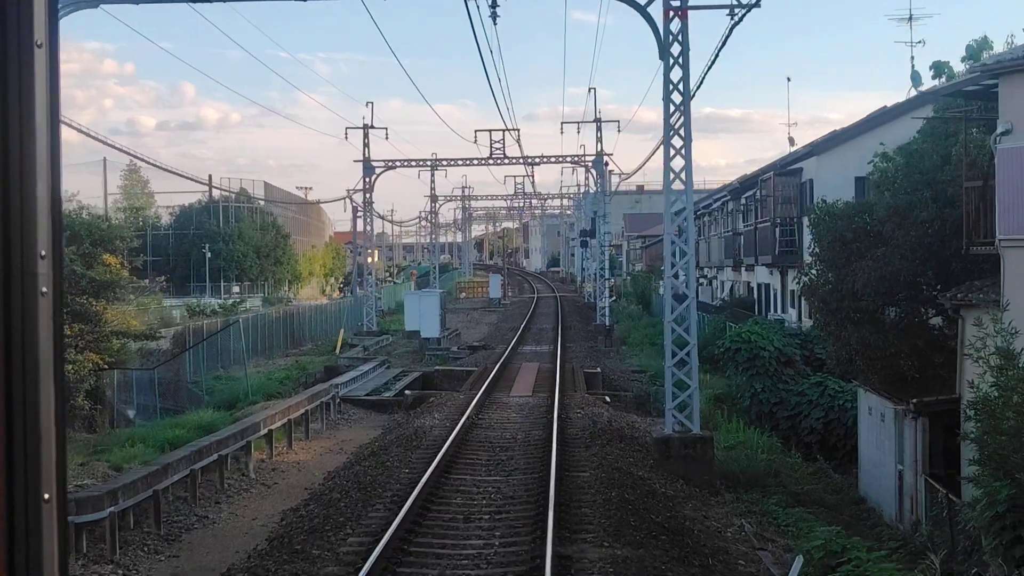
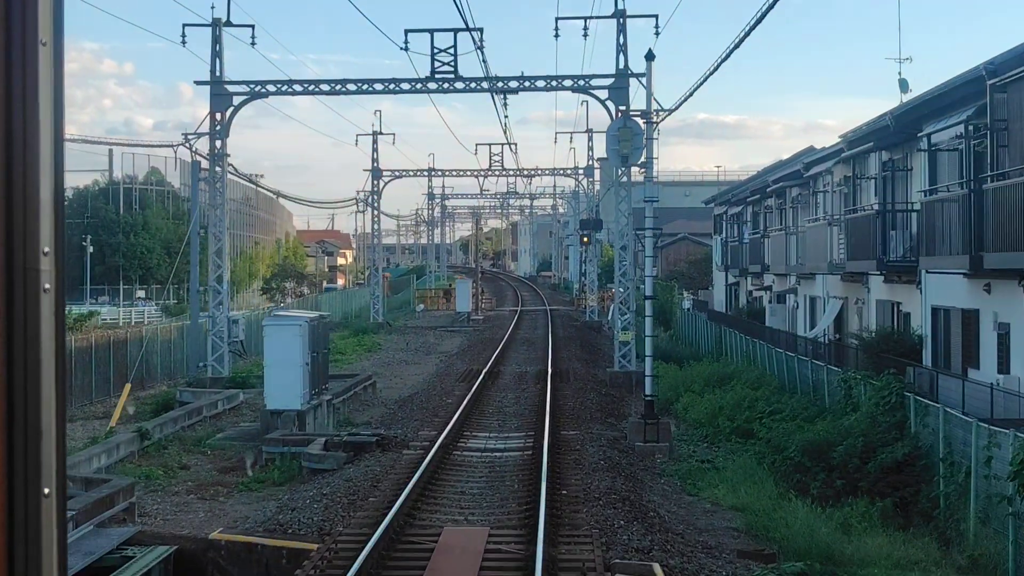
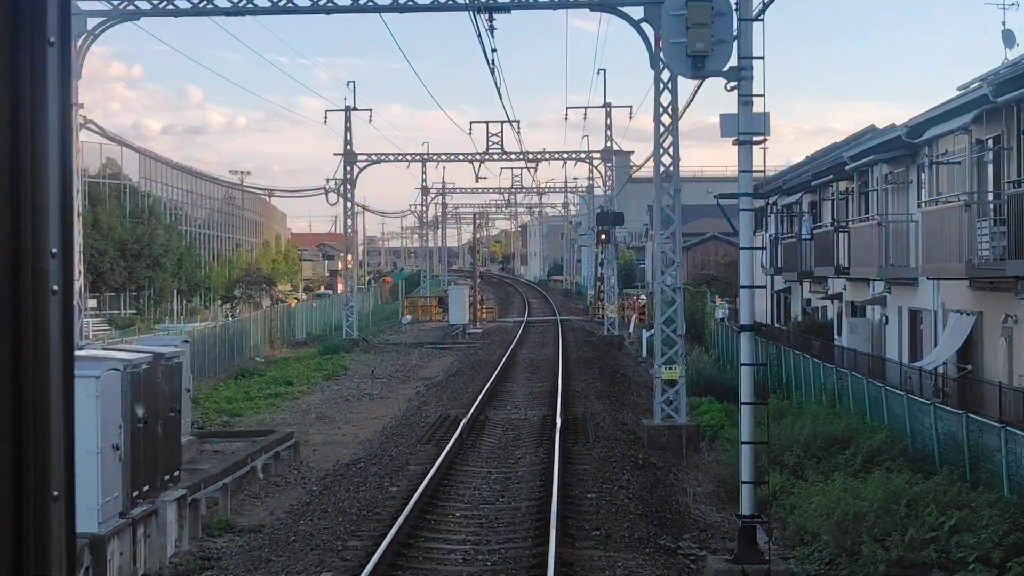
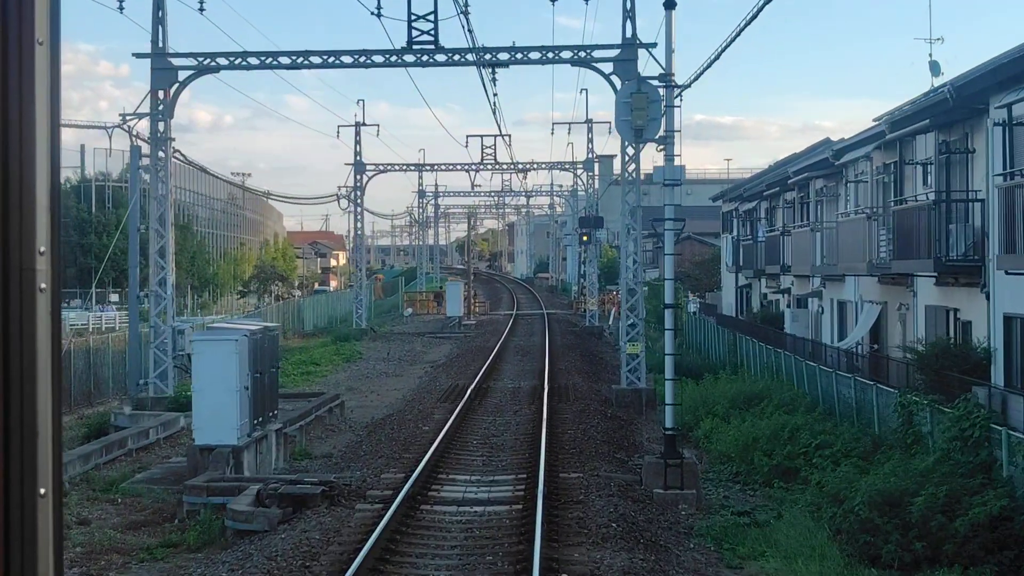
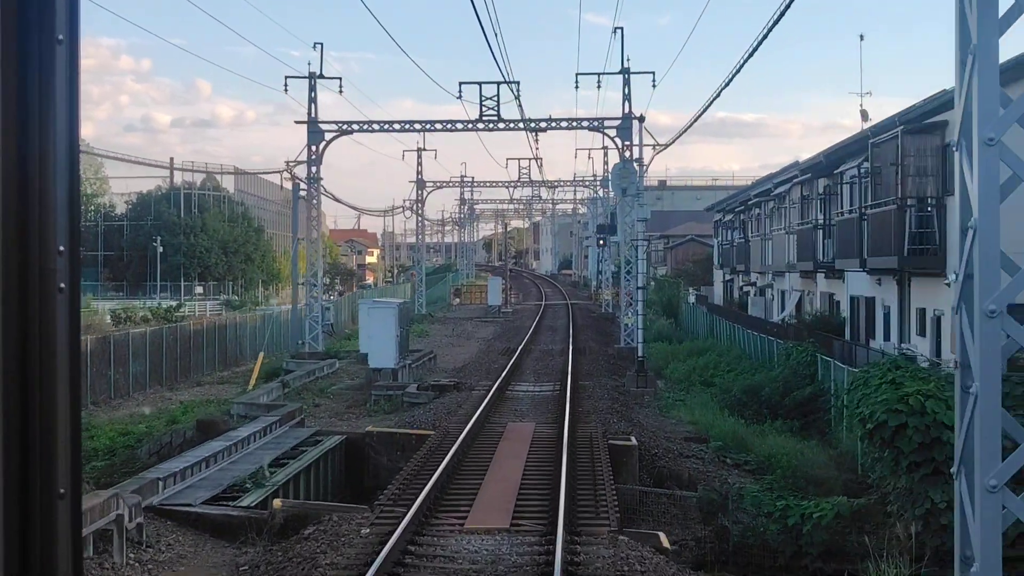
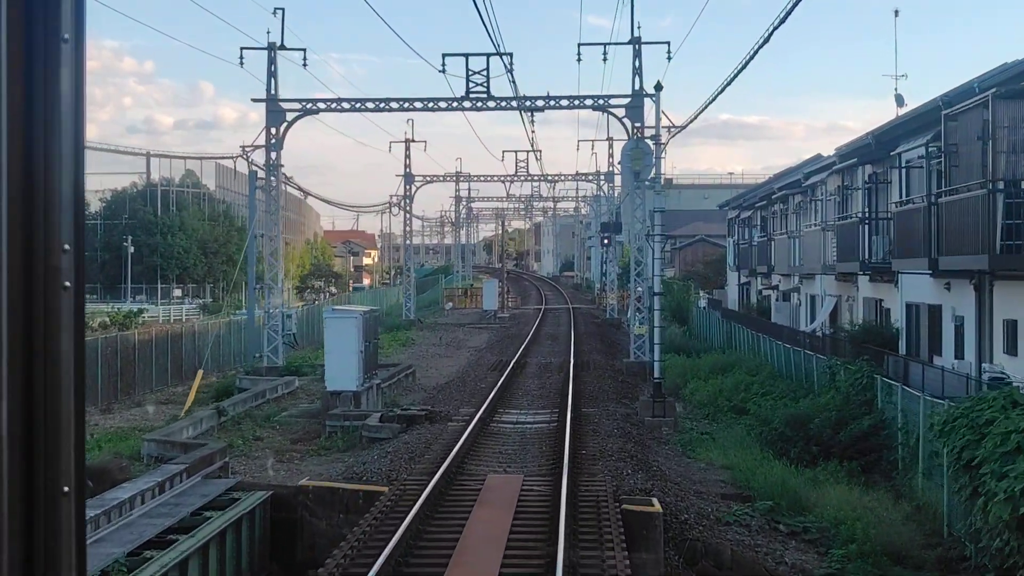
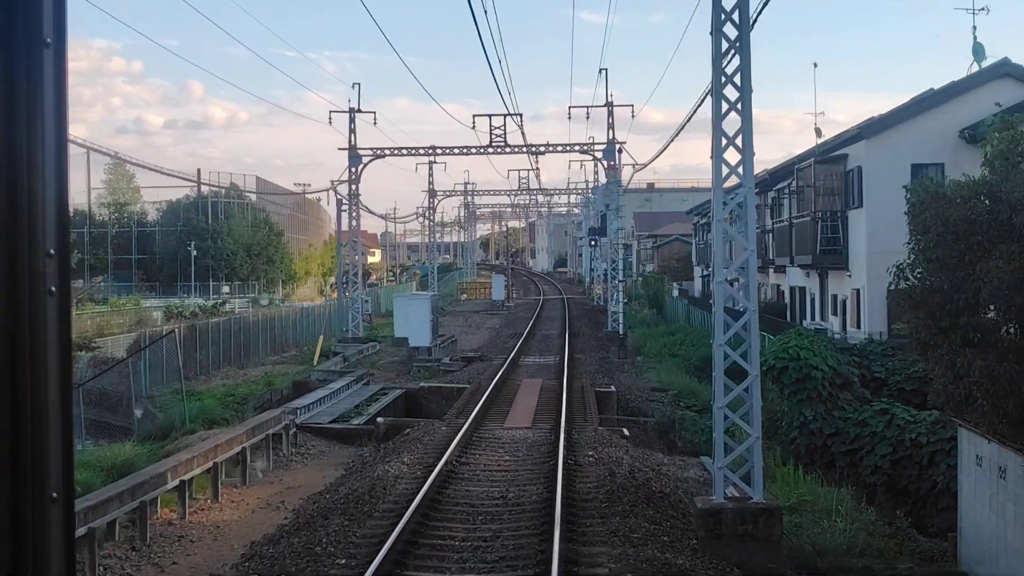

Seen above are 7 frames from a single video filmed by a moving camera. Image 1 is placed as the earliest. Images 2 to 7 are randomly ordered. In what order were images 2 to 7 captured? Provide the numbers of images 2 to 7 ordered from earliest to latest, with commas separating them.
7, 5, 6, 2, 4, 3
